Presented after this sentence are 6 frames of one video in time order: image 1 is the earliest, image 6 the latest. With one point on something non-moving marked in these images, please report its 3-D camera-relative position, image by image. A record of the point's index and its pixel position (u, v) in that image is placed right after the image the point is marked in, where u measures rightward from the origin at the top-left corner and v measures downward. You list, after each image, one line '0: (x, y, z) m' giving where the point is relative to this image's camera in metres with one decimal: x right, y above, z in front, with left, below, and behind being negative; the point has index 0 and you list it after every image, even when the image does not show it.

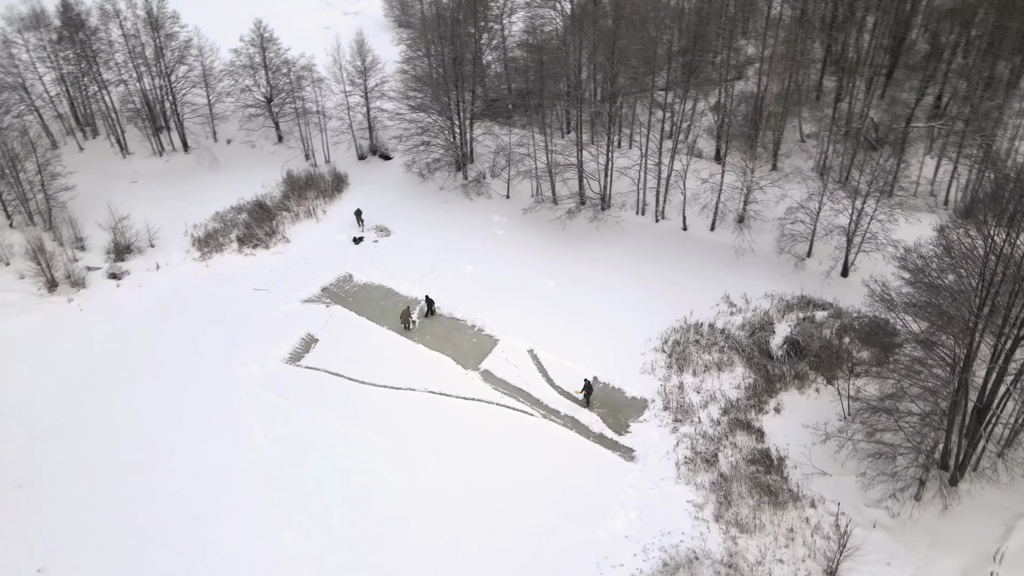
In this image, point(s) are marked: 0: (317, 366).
0: (-5.0, -2.0, +18.6) m
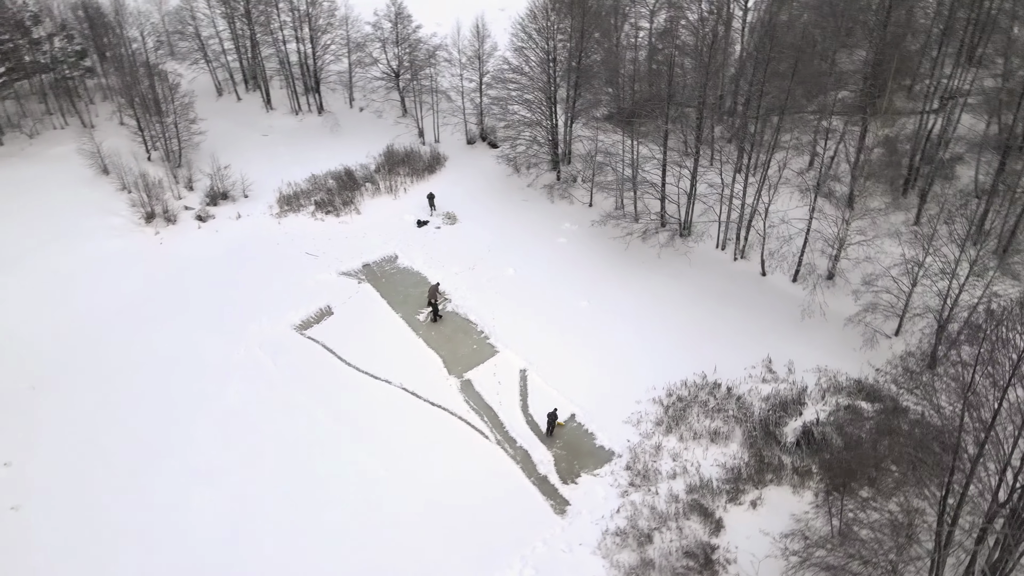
0: (-5.1, -1.3, +19.2) m
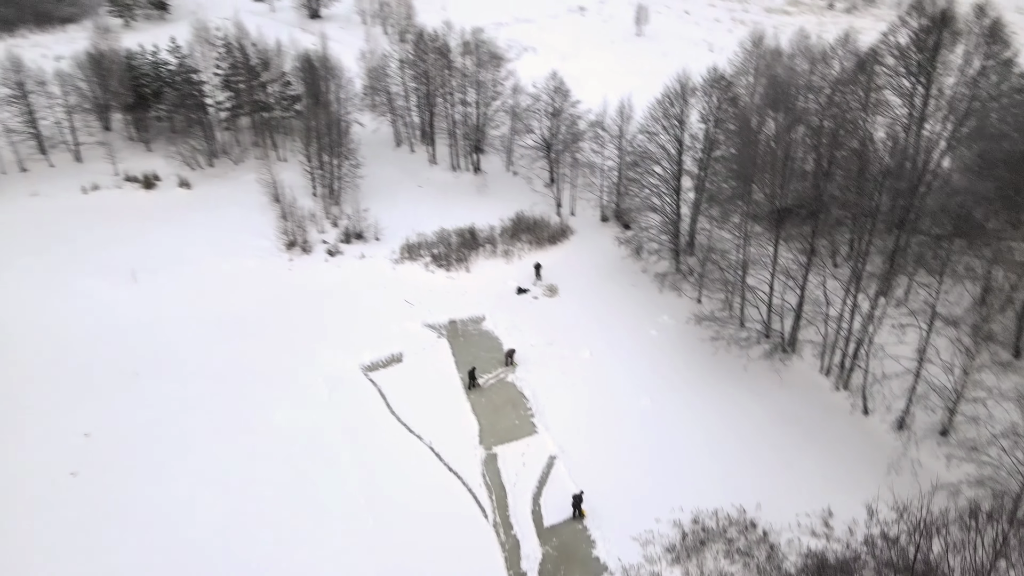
0: (-3.7, -2.6, +20.0) m
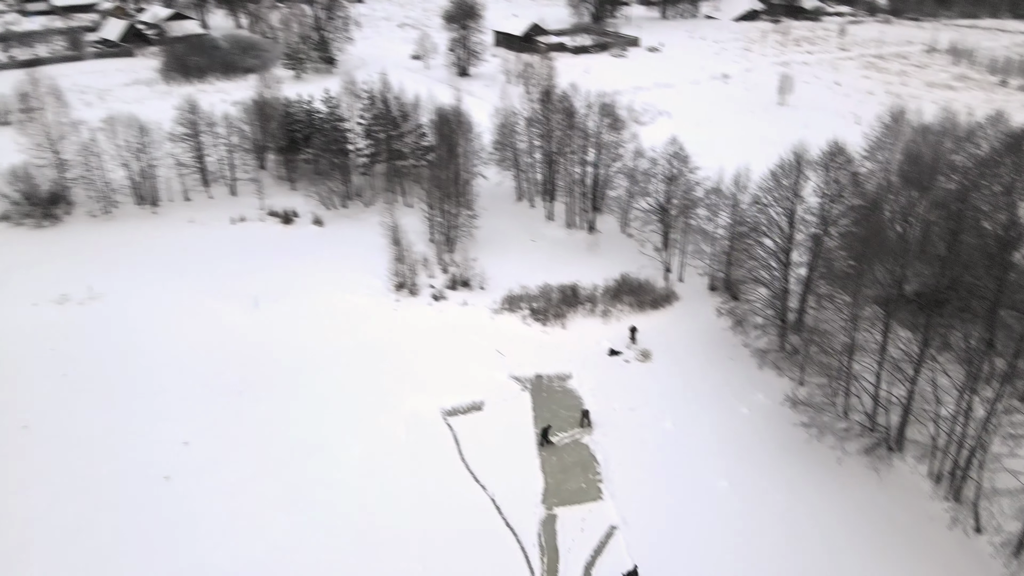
0: (-1.6, -3.9, +20.3) m
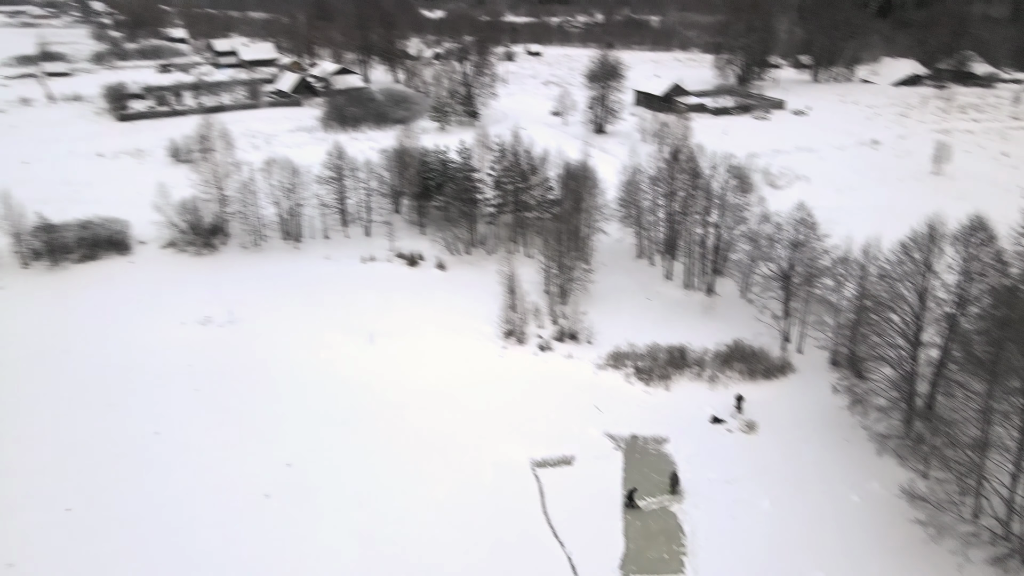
0: (+0.8, -5.3, +20.2) m
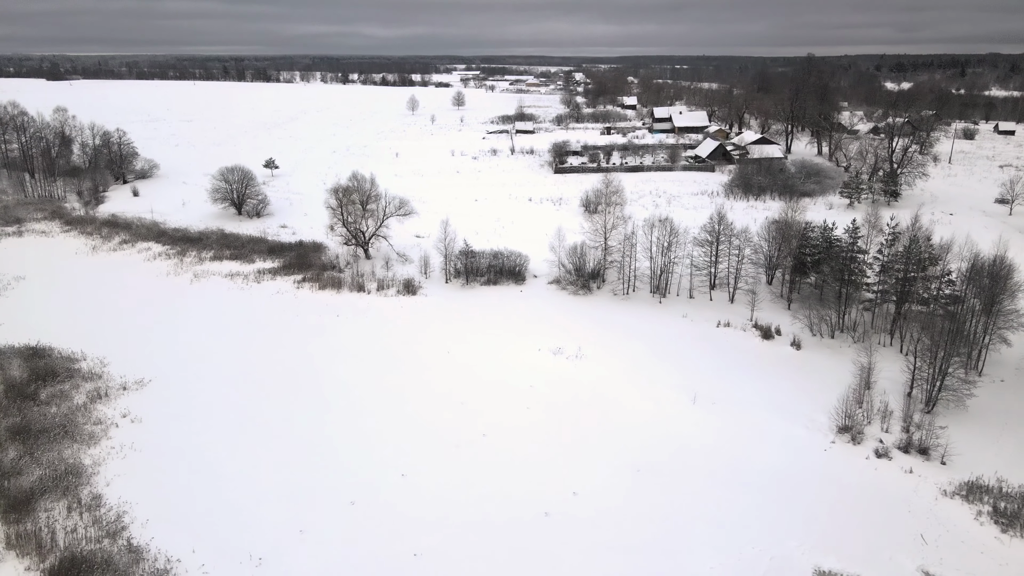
0: (+7.7, -7.5, +18.0) m
